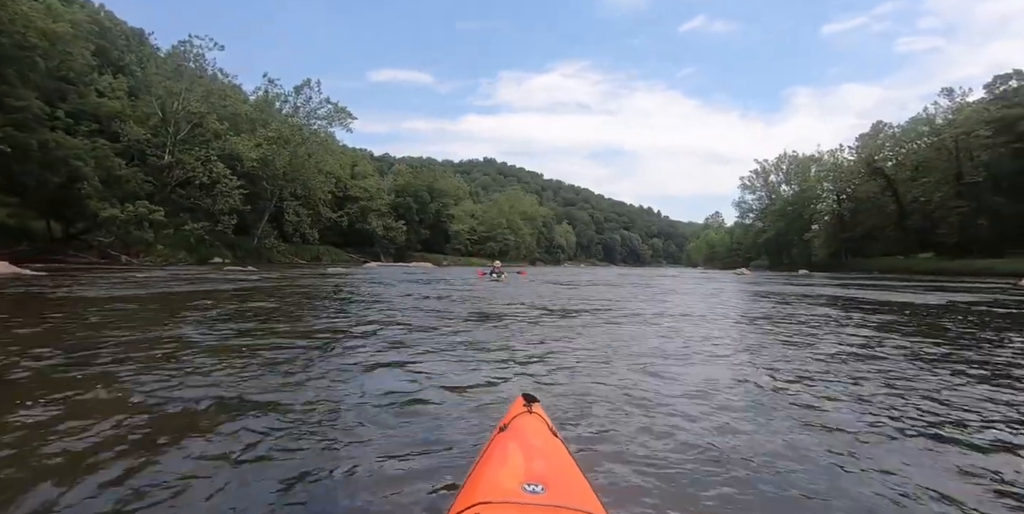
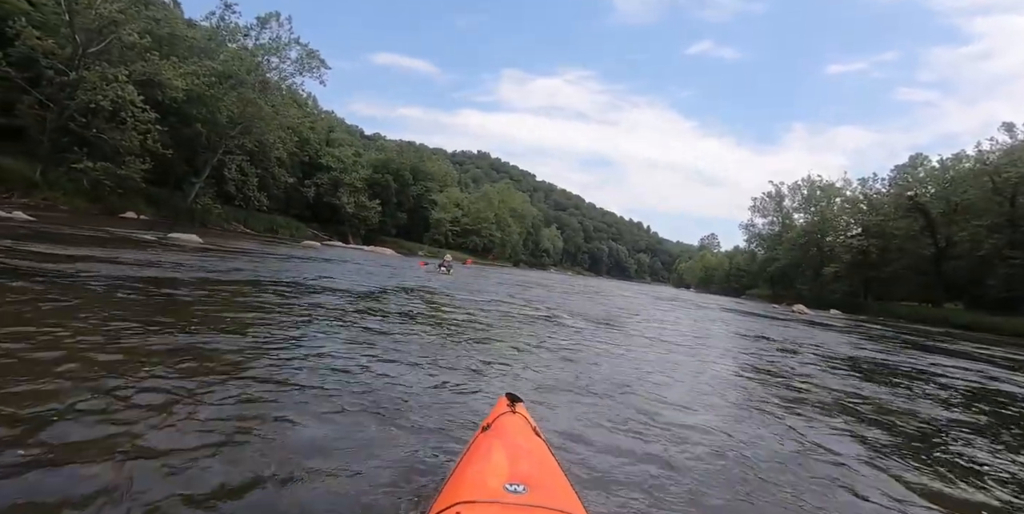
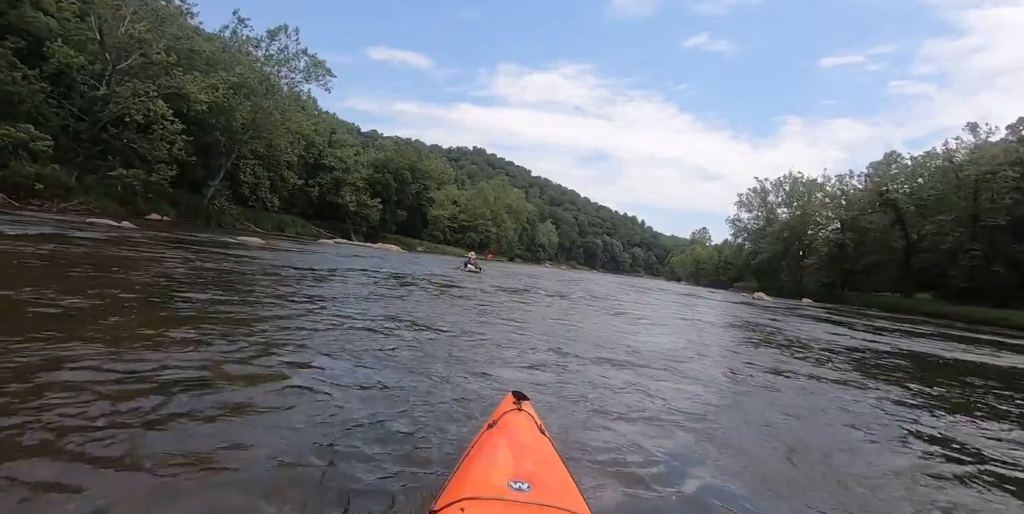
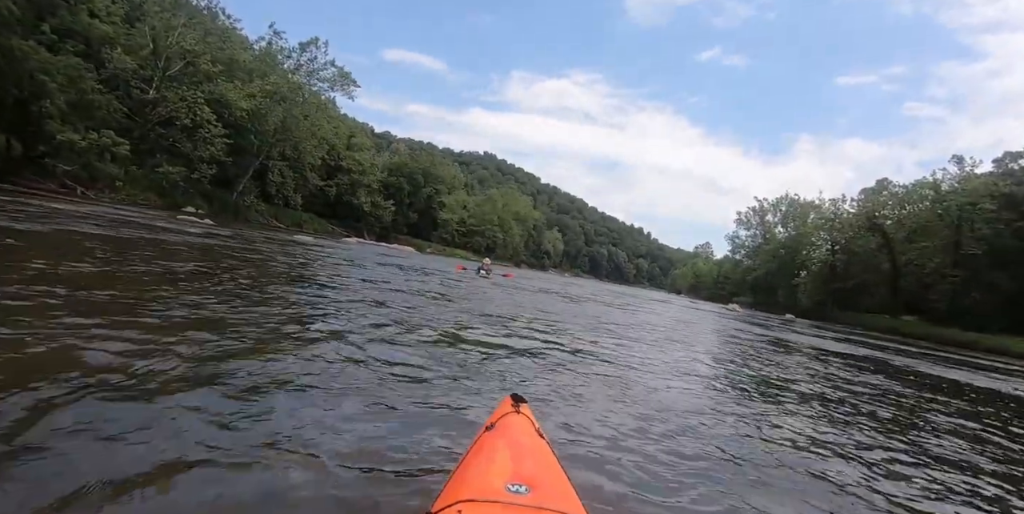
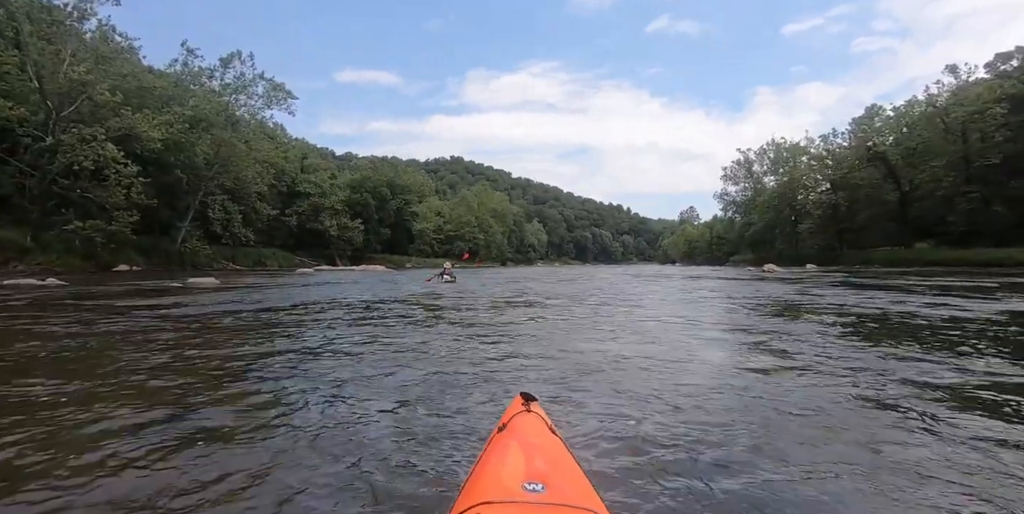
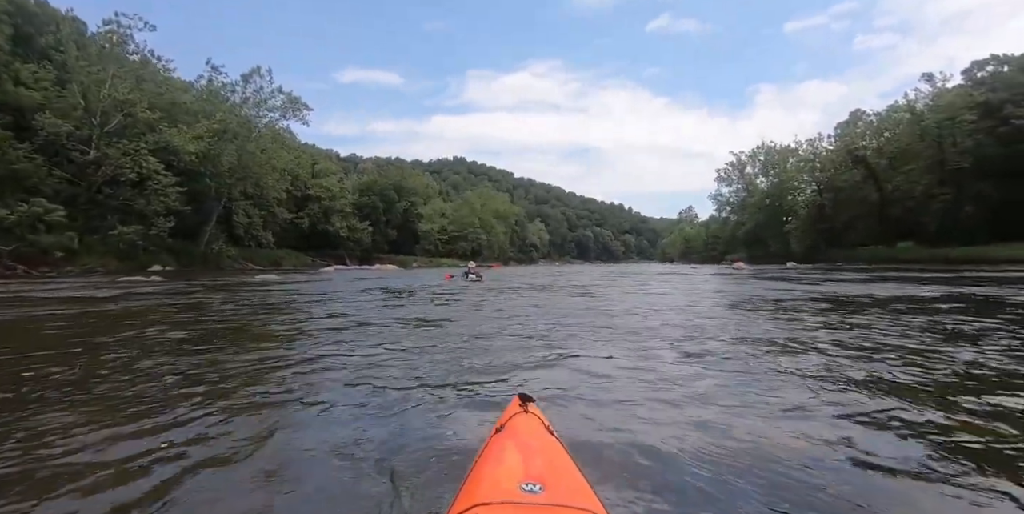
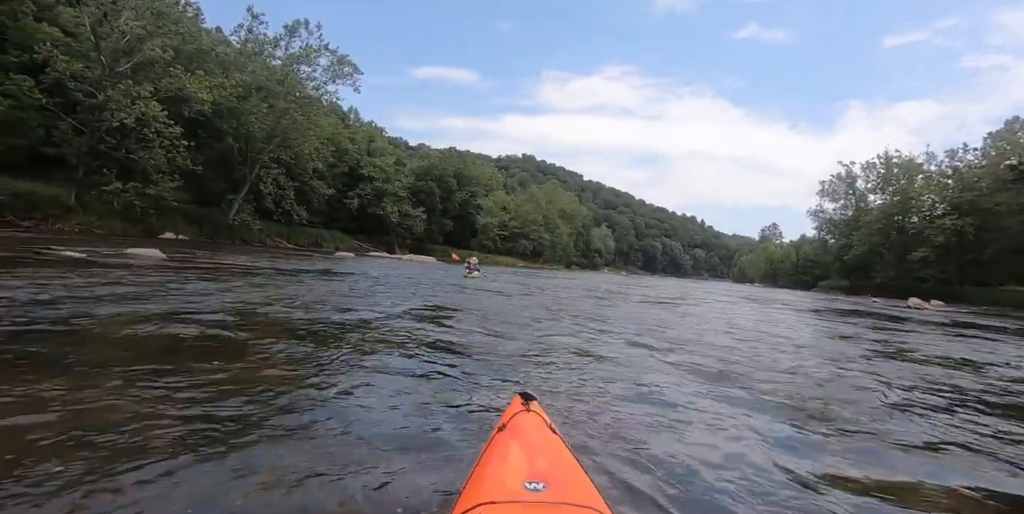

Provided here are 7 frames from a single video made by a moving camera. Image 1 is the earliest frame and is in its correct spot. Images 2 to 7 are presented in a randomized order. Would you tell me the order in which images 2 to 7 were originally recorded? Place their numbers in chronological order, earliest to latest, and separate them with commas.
4, 6, 3, 5, 2, 7
